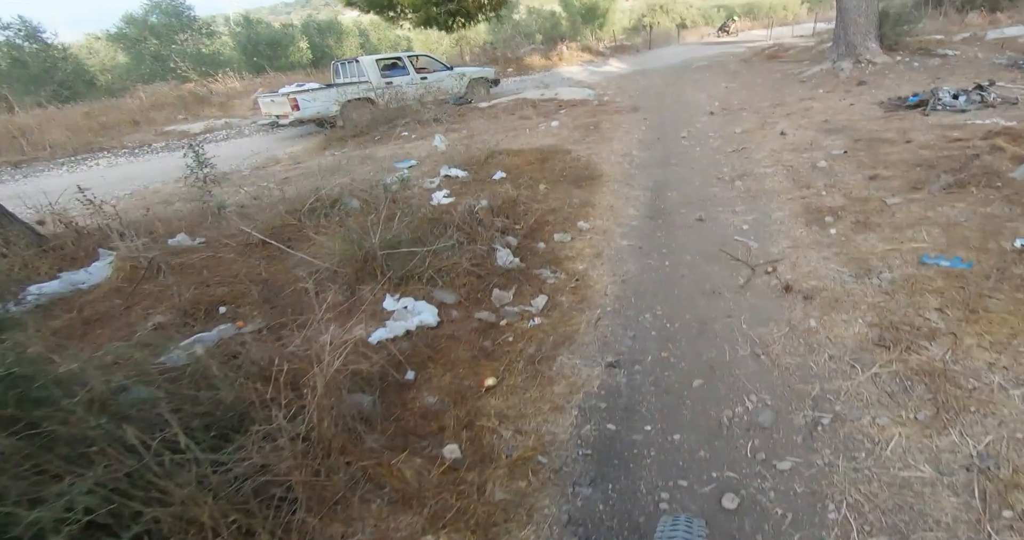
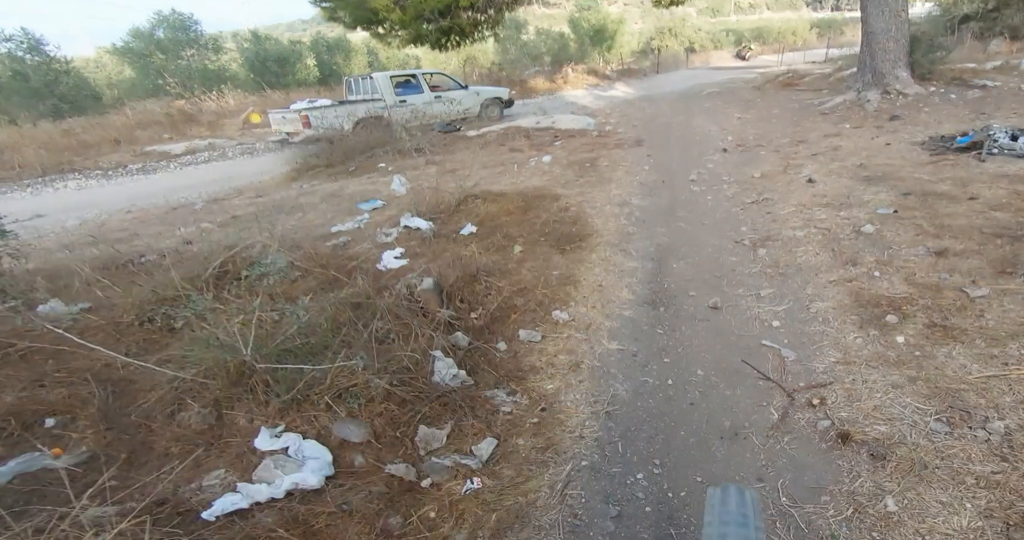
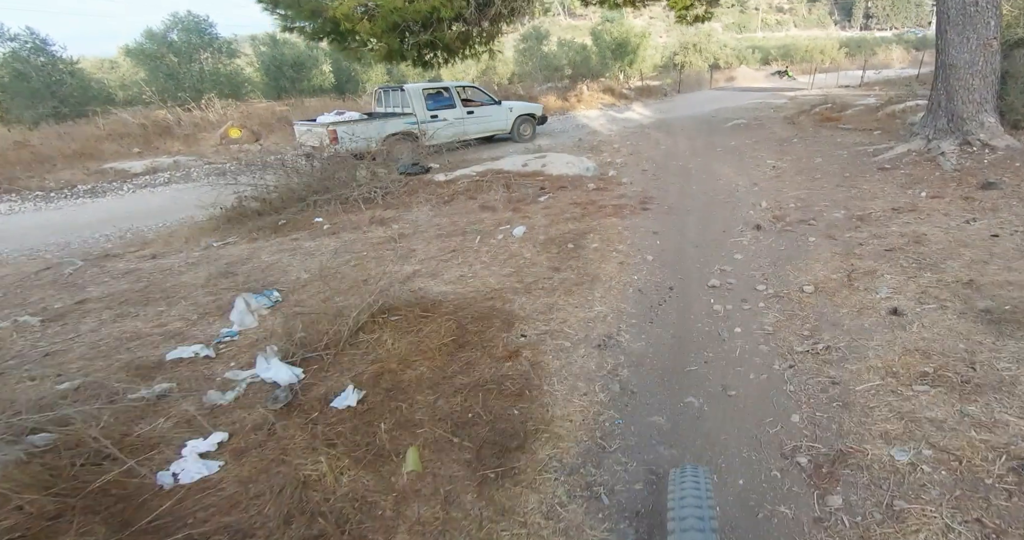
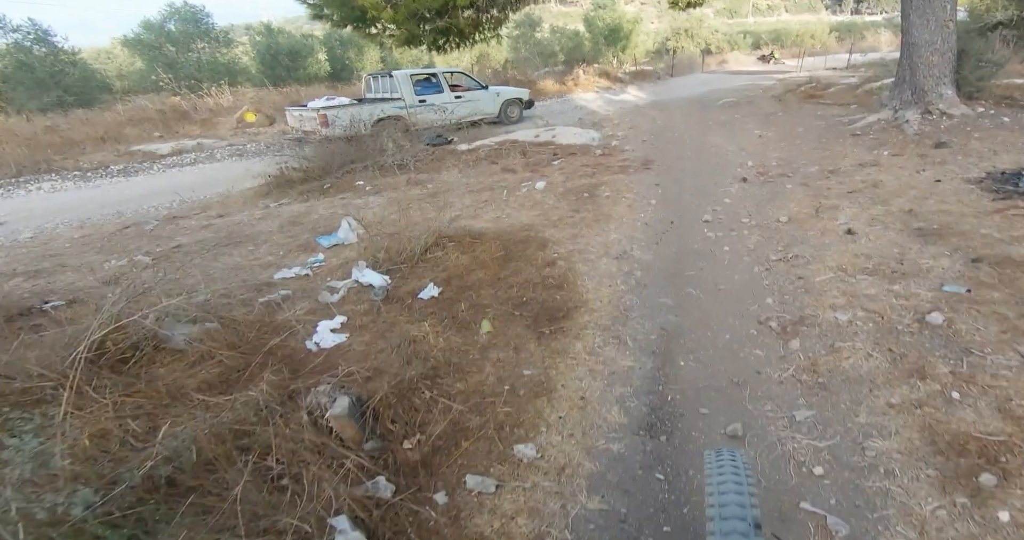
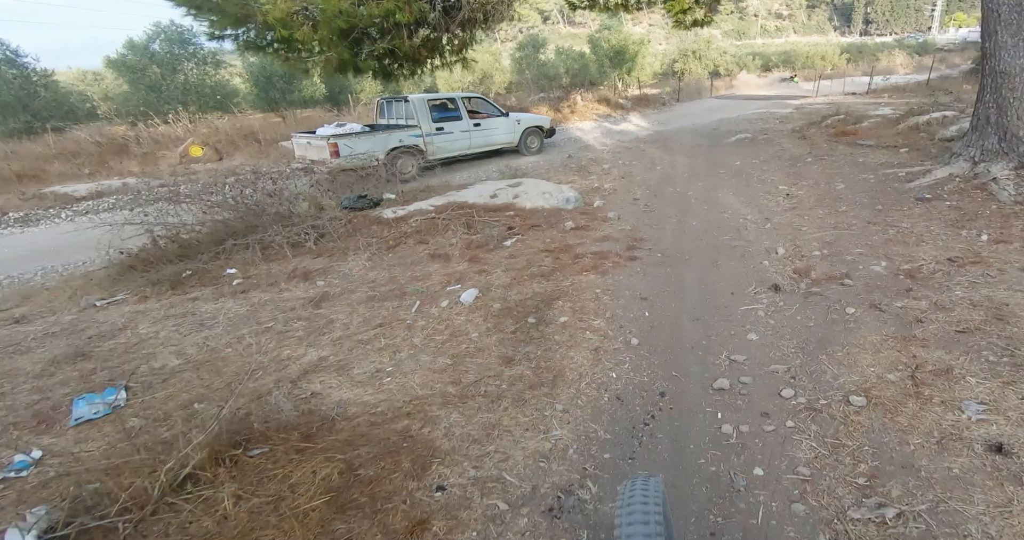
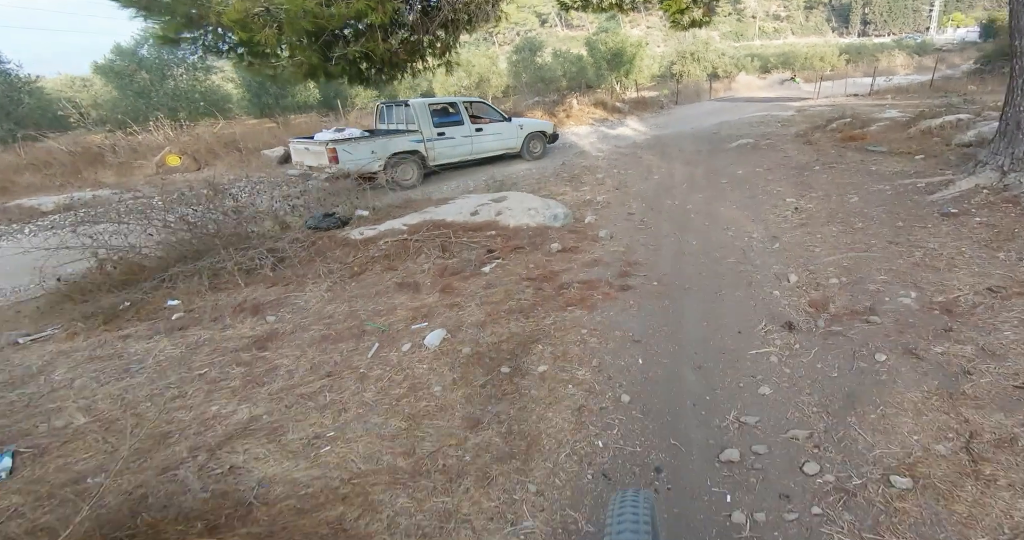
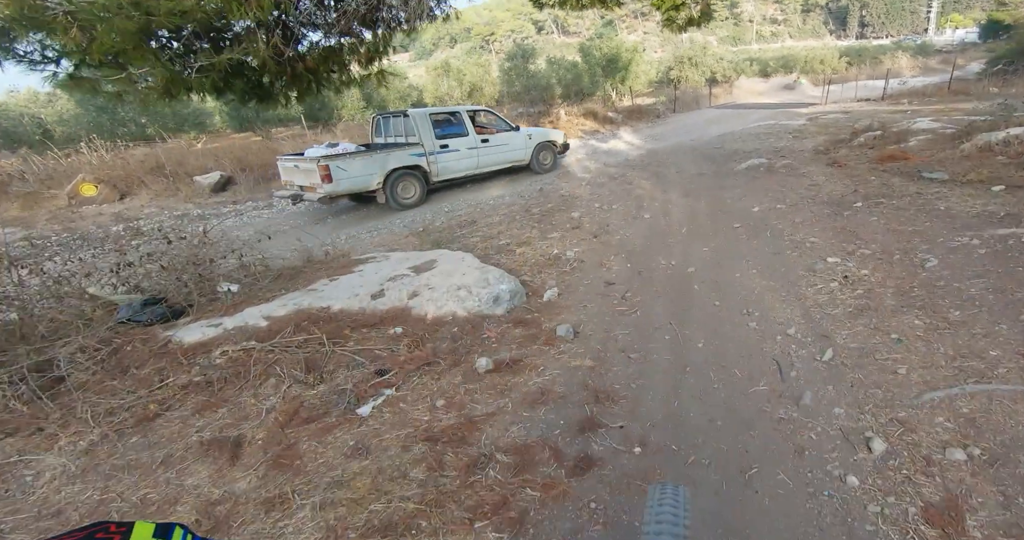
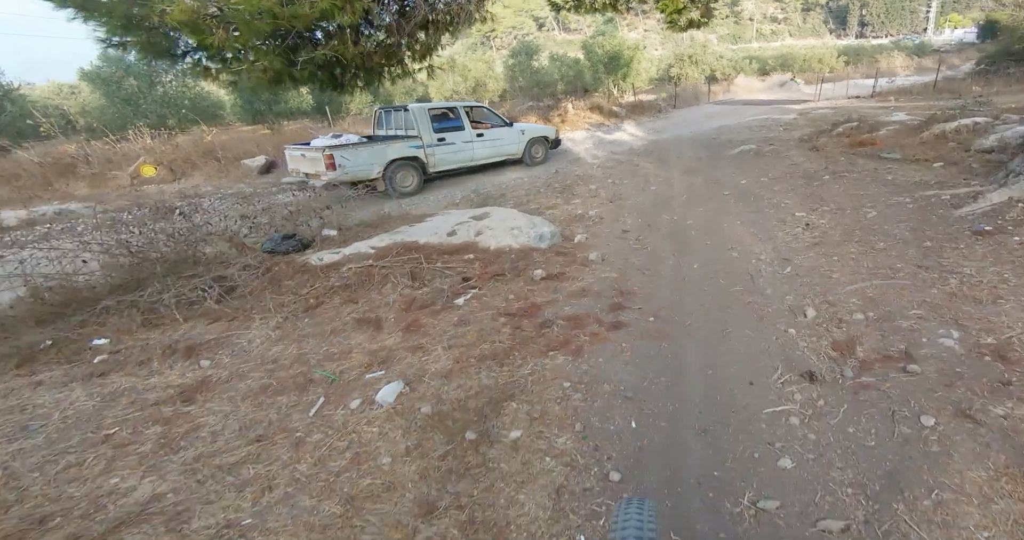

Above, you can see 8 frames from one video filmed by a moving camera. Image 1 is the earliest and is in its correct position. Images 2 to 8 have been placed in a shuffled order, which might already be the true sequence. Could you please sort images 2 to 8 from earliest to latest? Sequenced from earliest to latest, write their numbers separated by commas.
2, 4, 3, 5, 6, 8, 7
